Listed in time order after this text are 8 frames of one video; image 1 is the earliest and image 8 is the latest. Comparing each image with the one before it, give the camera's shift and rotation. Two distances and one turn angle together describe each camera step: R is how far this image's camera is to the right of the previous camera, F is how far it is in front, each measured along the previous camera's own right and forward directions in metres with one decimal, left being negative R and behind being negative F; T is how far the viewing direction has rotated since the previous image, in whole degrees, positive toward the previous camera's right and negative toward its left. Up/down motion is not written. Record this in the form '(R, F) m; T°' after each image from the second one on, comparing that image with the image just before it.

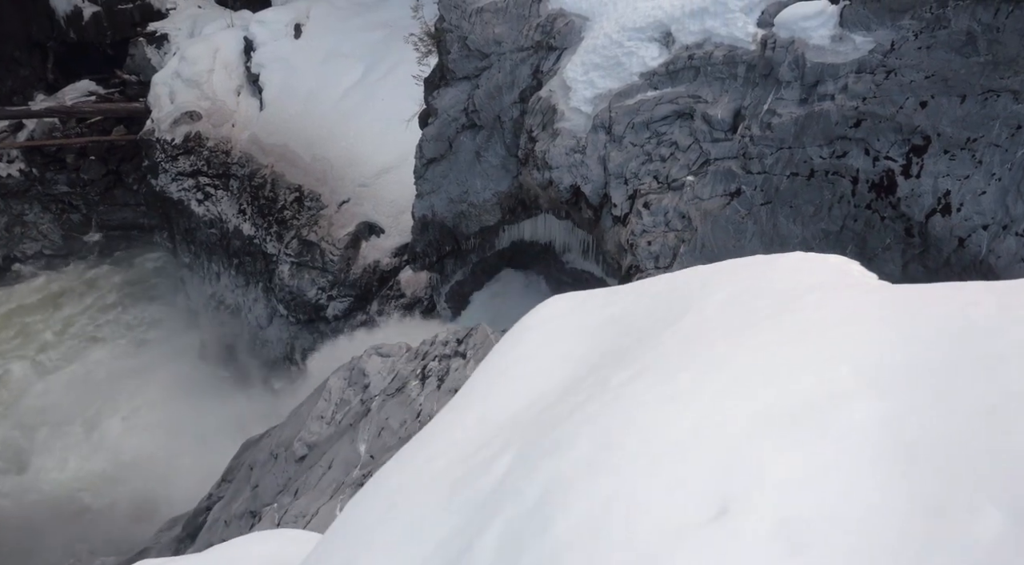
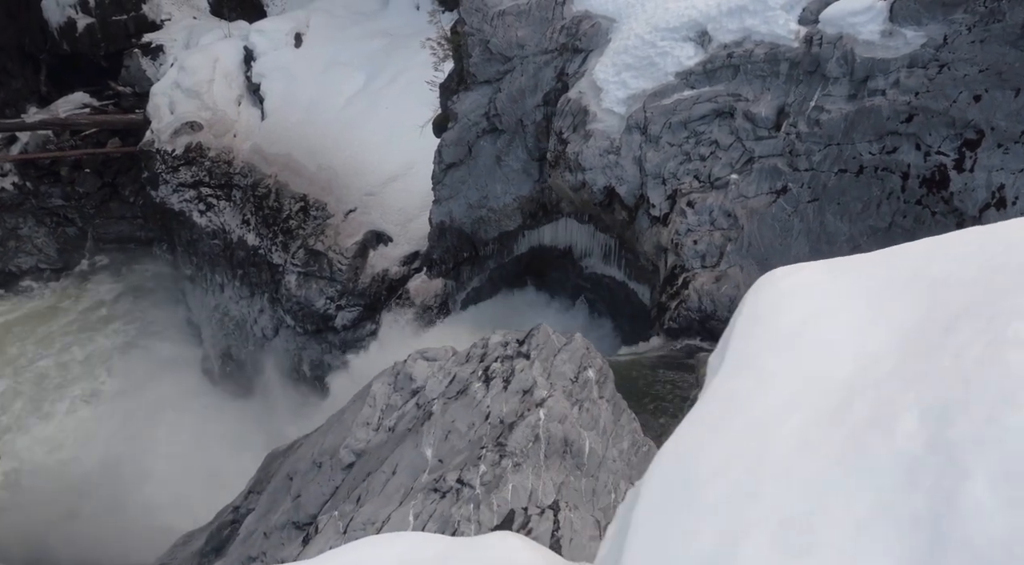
(-0.5, +0.1) m; +1°
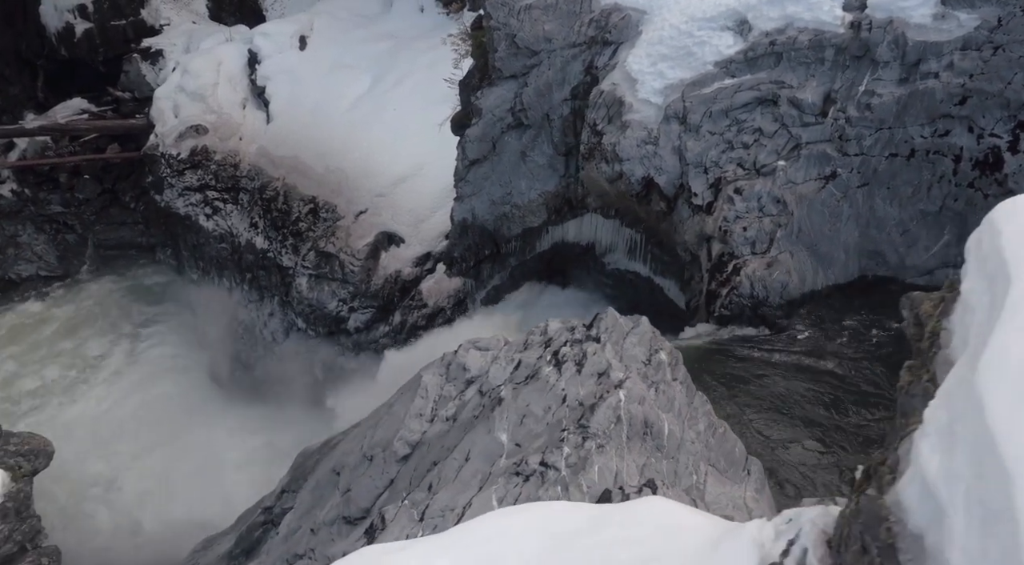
(-0.6, +0.1) m; +1°
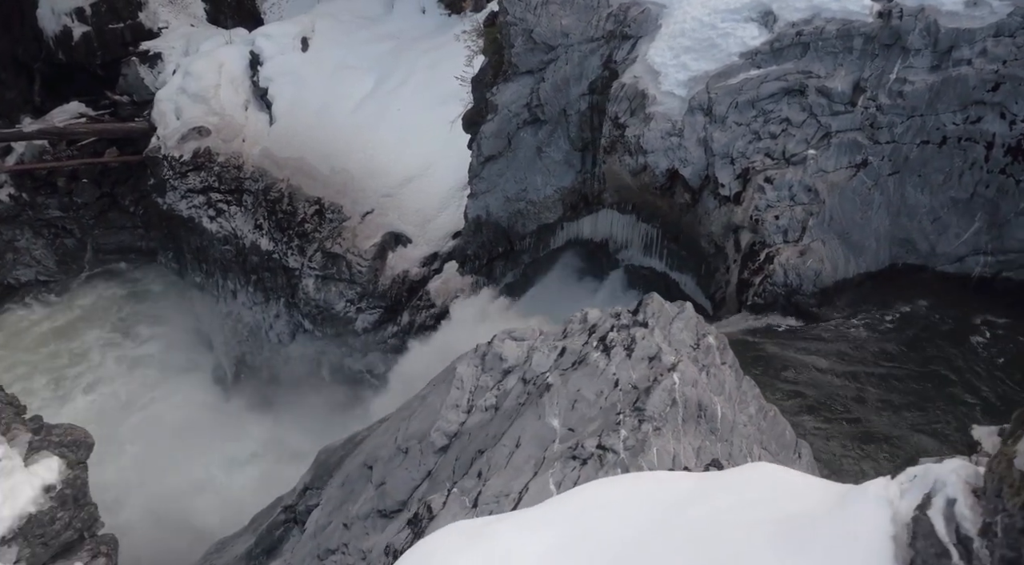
(-0.4, 0.0) m; +1°
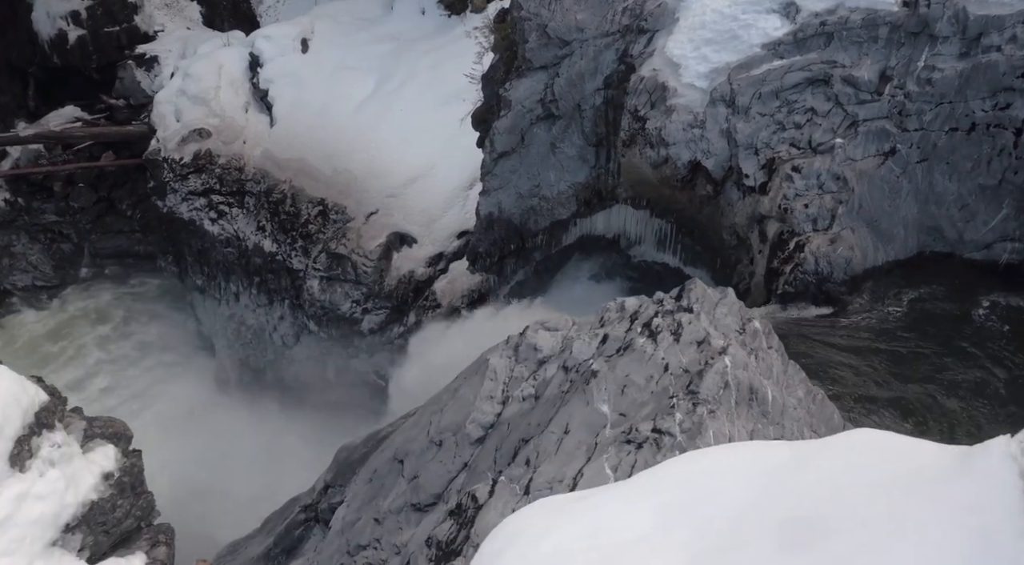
(-0.4, 0.0) m; +1°
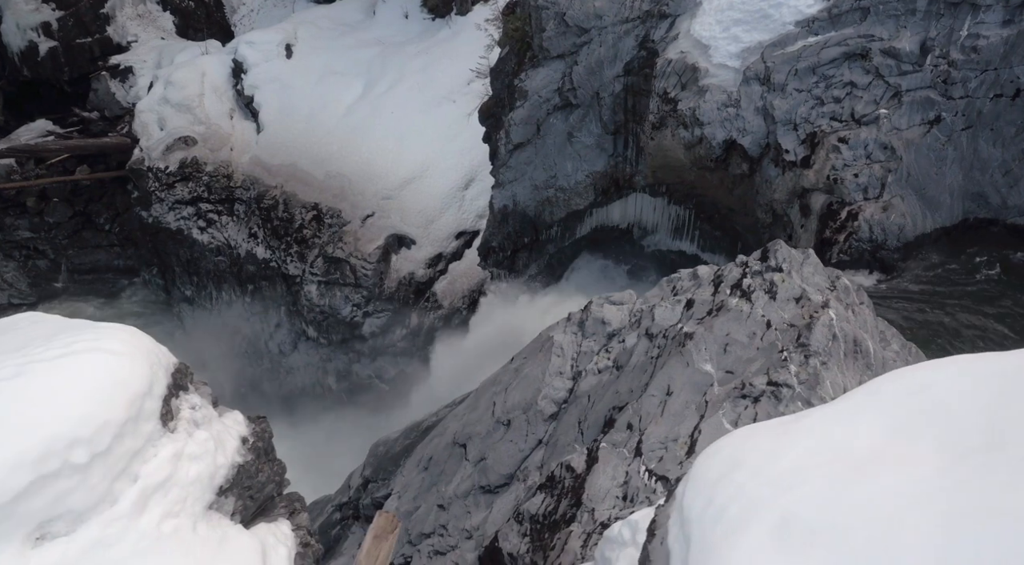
(-0.8, +0.1) m; +3°
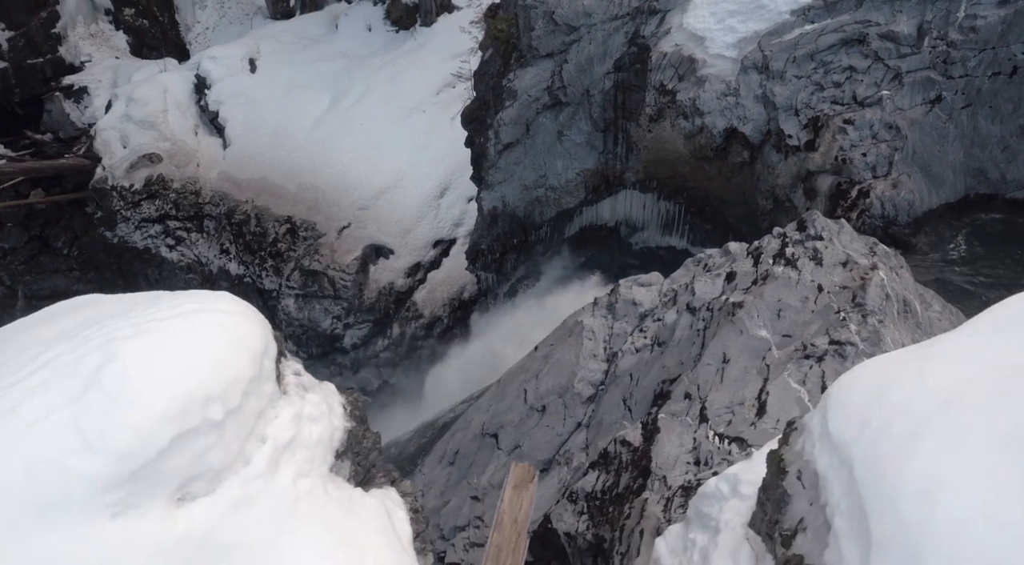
(-0.6, +0.1) m; +3°
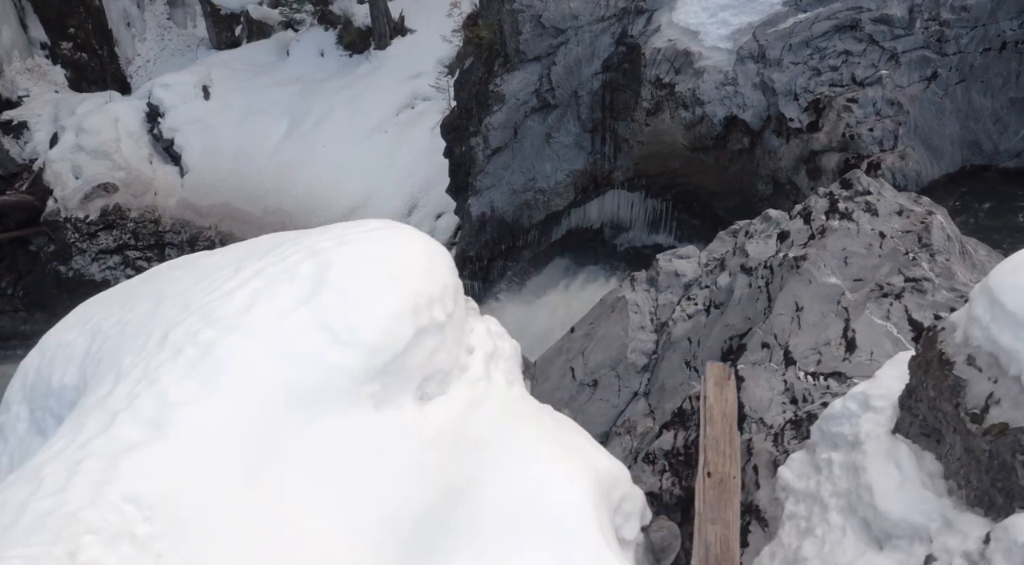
(-0.9, 0.0) m; +4°
